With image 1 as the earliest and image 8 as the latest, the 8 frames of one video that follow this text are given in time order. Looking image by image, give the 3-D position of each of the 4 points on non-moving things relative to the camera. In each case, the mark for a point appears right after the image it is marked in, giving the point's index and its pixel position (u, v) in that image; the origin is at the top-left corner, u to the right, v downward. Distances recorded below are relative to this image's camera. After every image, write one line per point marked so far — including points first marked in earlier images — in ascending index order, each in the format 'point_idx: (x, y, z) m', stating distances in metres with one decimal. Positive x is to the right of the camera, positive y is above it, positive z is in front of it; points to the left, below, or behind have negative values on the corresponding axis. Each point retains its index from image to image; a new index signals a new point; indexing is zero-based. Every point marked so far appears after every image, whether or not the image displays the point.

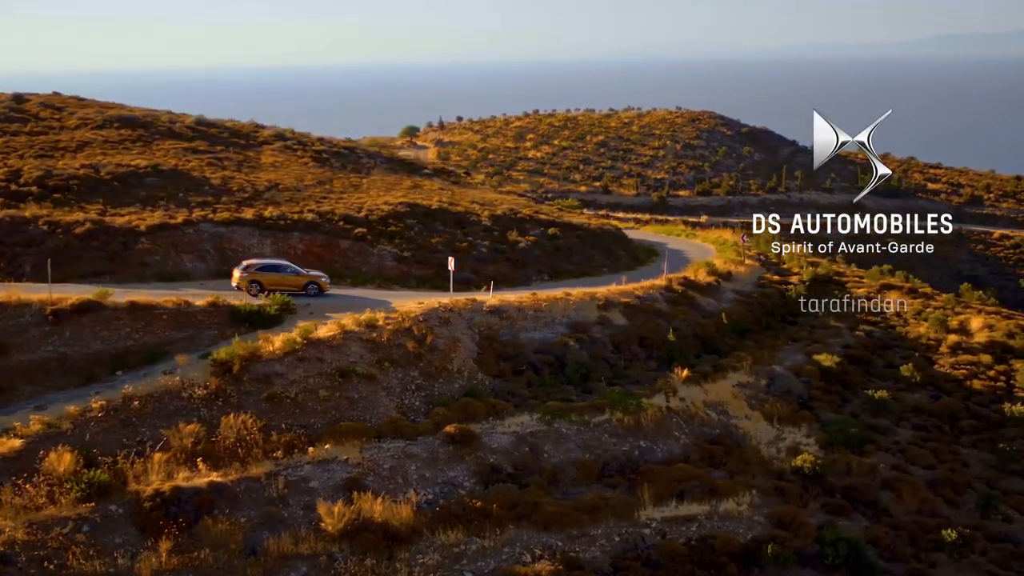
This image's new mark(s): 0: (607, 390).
0: (+1.5, -1.7, +19.4) m
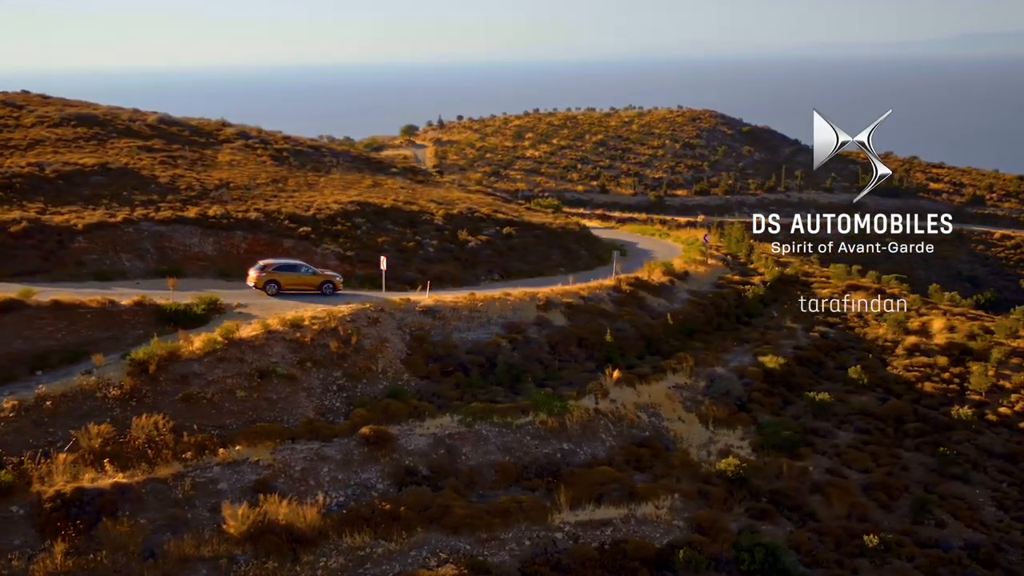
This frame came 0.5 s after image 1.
0: (+0.4, -1.7, +19.2) m
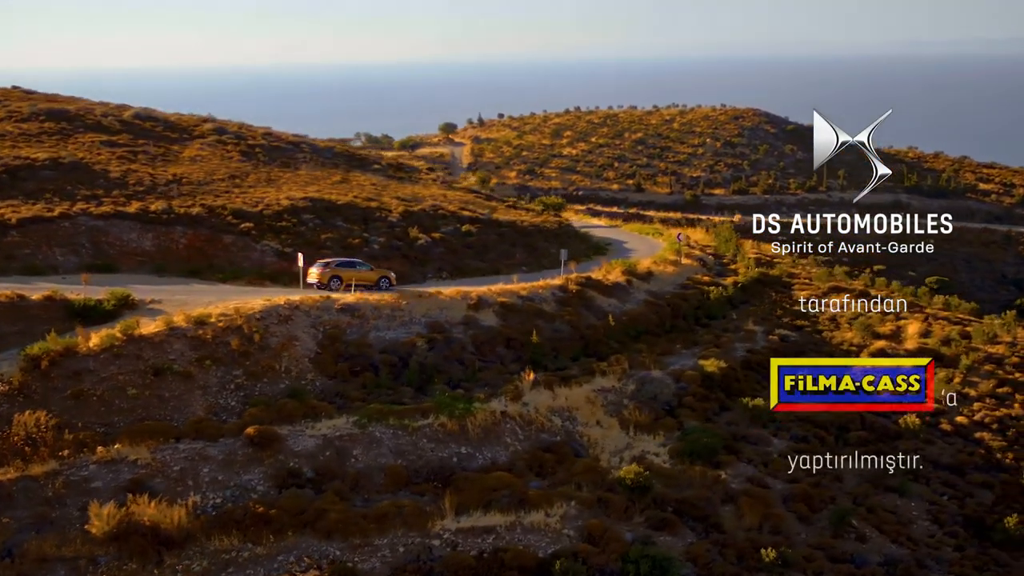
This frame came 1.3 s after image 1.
0: (-1.1, -1.6, +18.7) m
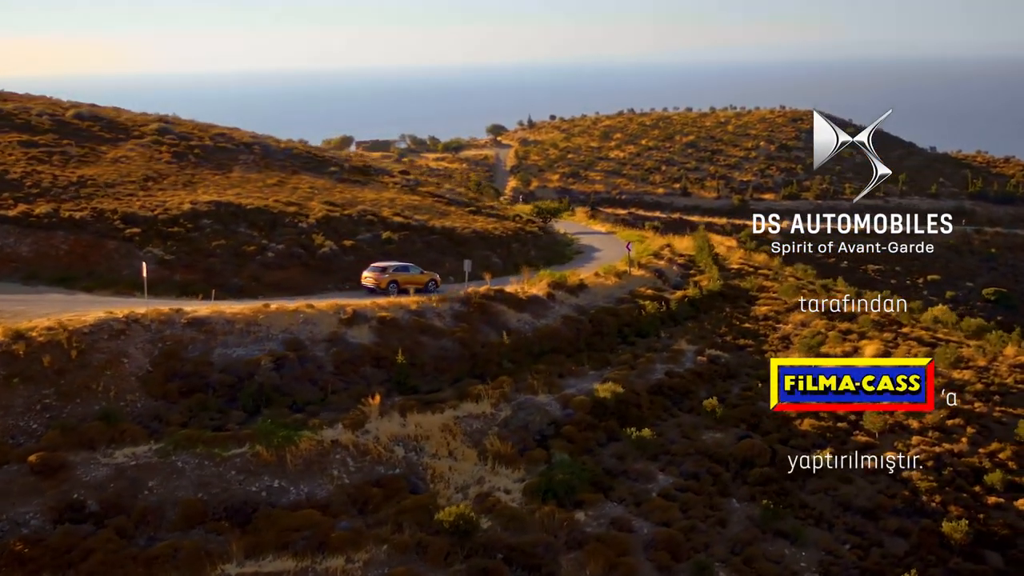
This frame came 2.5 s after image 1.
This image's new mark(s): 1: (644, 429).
0: (-3.4, -1.9, +17.1) m
1: (+2.2, -2.3, +19.5) m
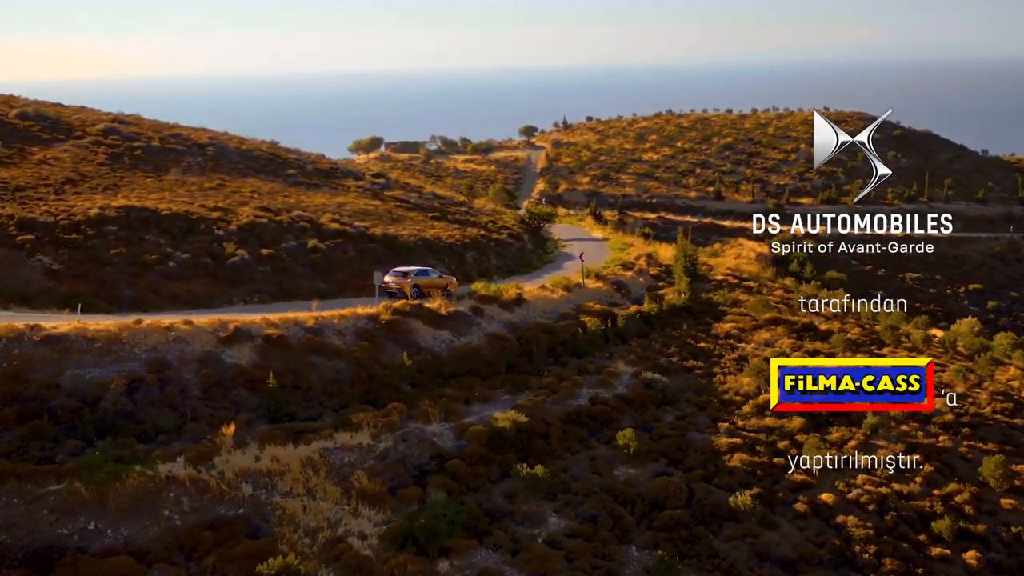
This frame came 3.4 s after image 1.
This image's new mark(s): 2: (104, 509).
0: (-5.2, -2.1, +15.4) m
1: (+0.5, -2.6, +17.5) m
2: (-4.9, -2.6, +14.4) m
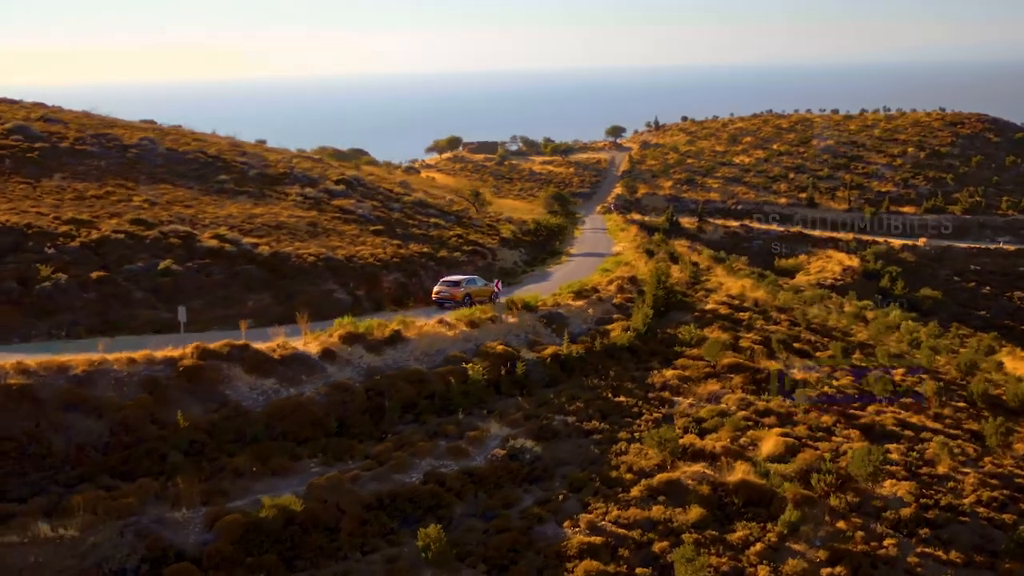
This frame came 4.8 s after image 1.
0: (-8.1, -2.5, +12.0) m
1: (-2.2, -3.2, +13.5) m
2: (-7.9, -3.1, +11.0) m
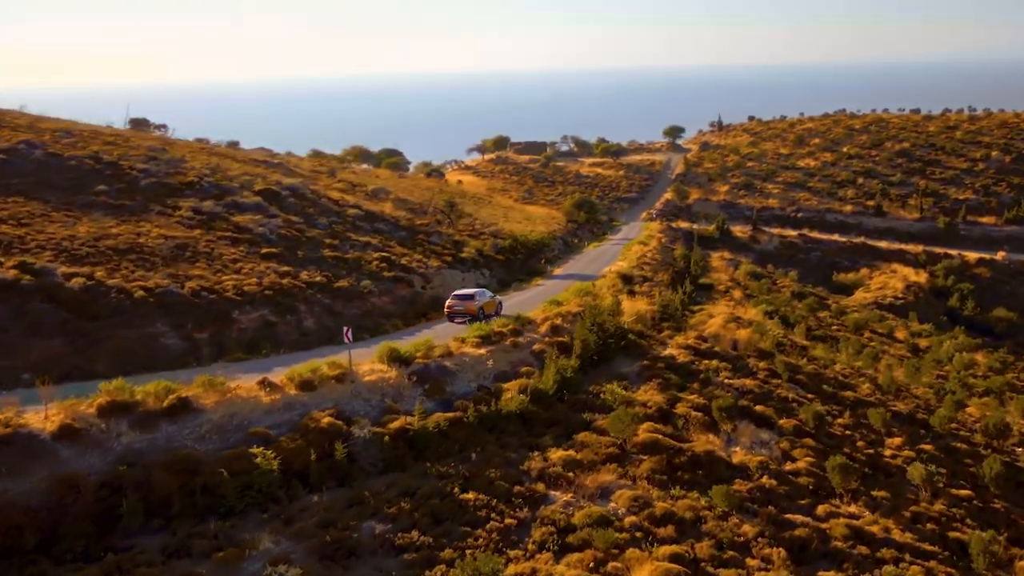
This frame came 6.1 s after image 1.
0: (-10.9, -3.1, +8.1) m
1: (-5.0, -3.9, +9.1) m
2: (-10.8, -3.7, +7.1) m
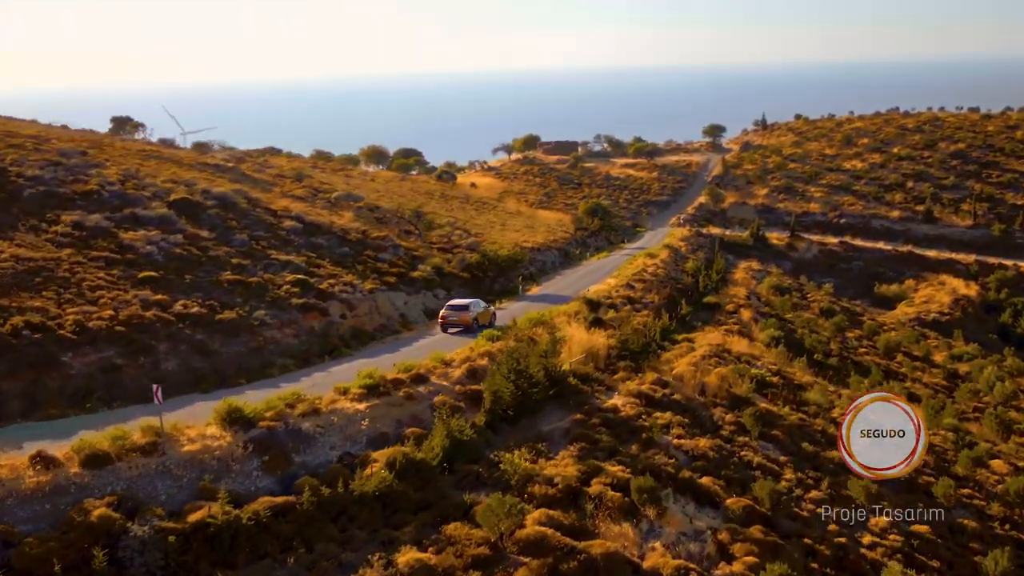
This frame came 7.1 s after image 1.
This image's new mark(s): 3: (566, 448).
0: (-13.0, -3.6, +5.1) m
1: (-7.0, -4.4, +5.8) m
2: (-13.0, -4.2, +4.1) m
3: (+0.8, -2.1, +16.4) m
